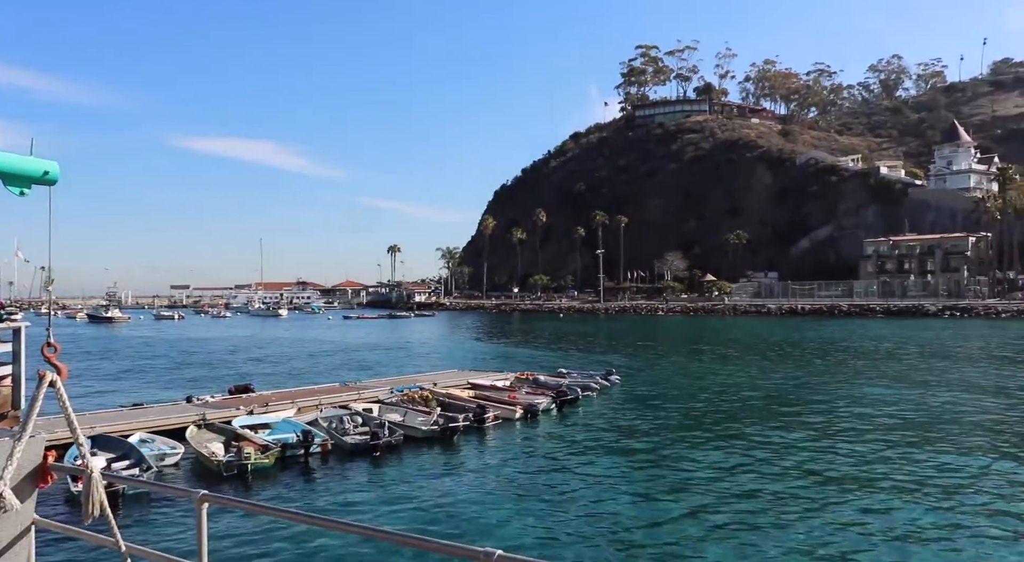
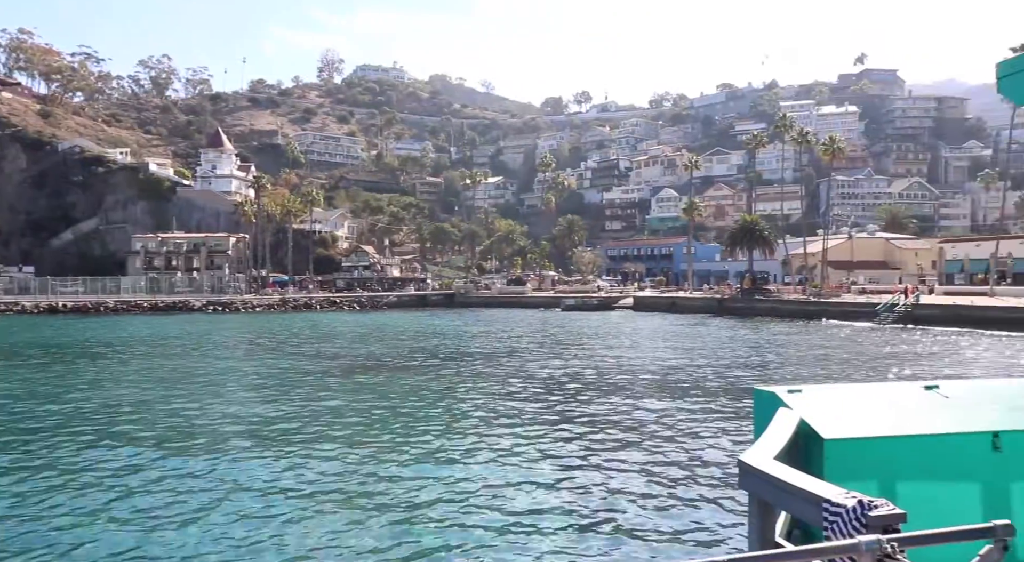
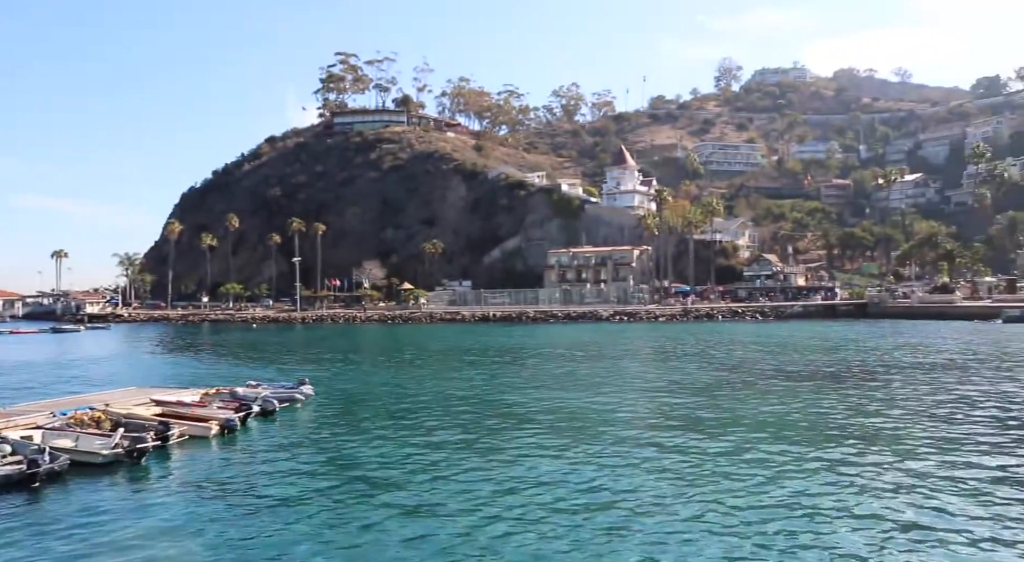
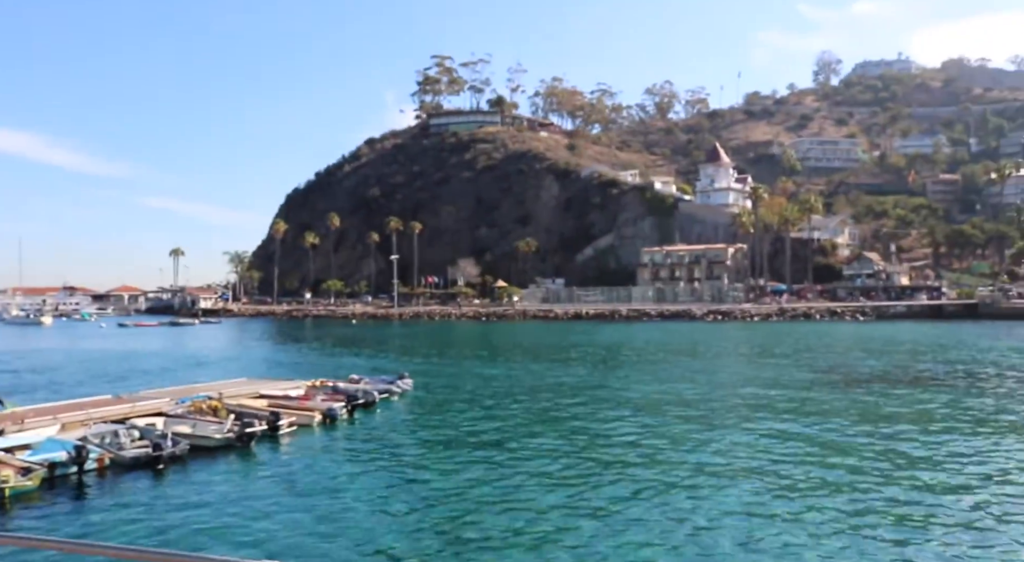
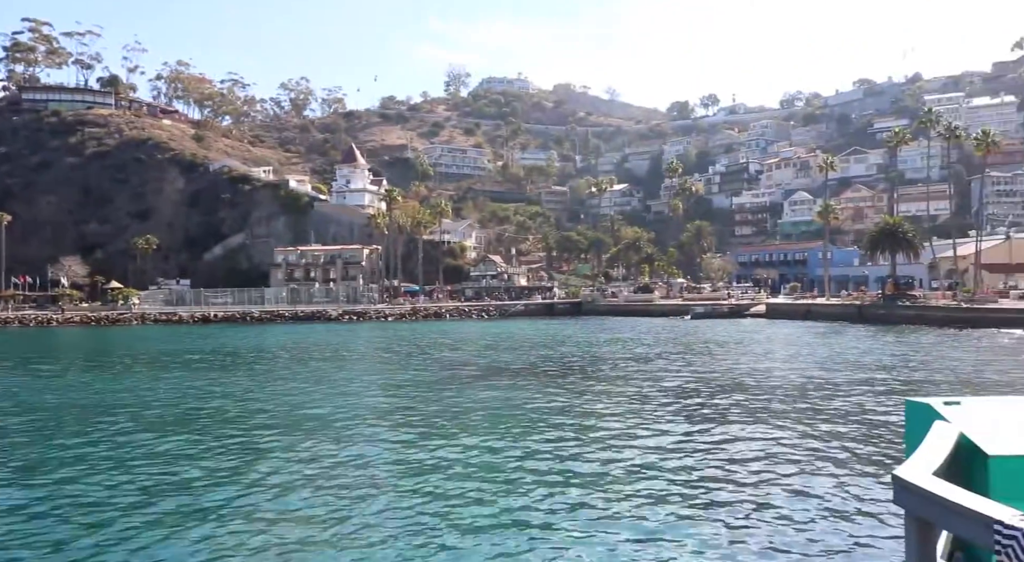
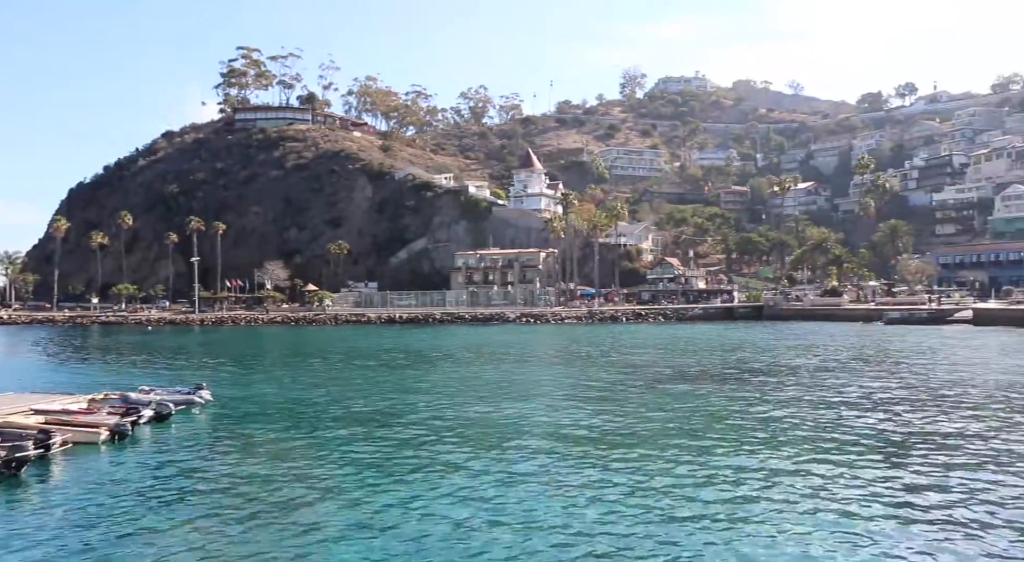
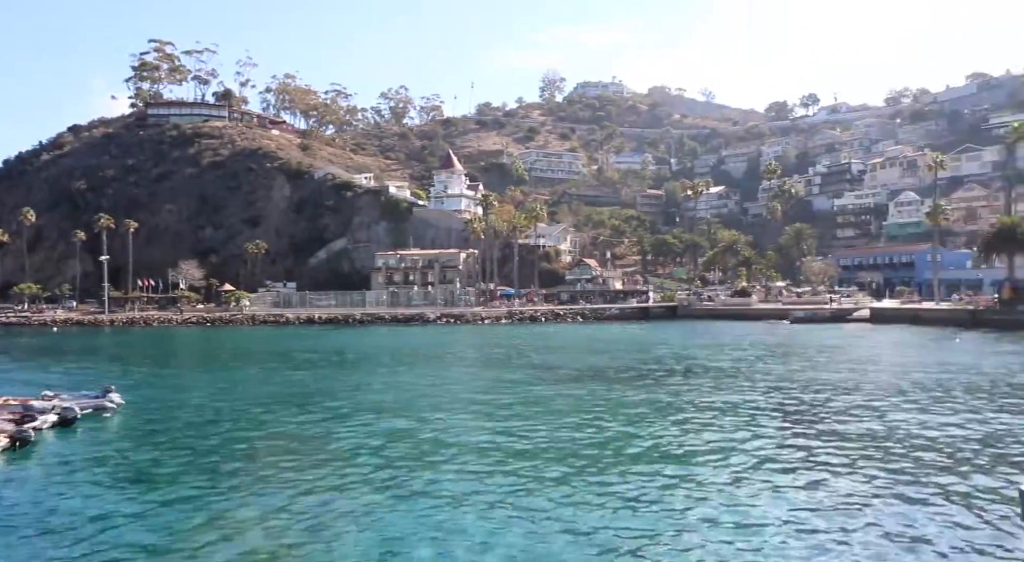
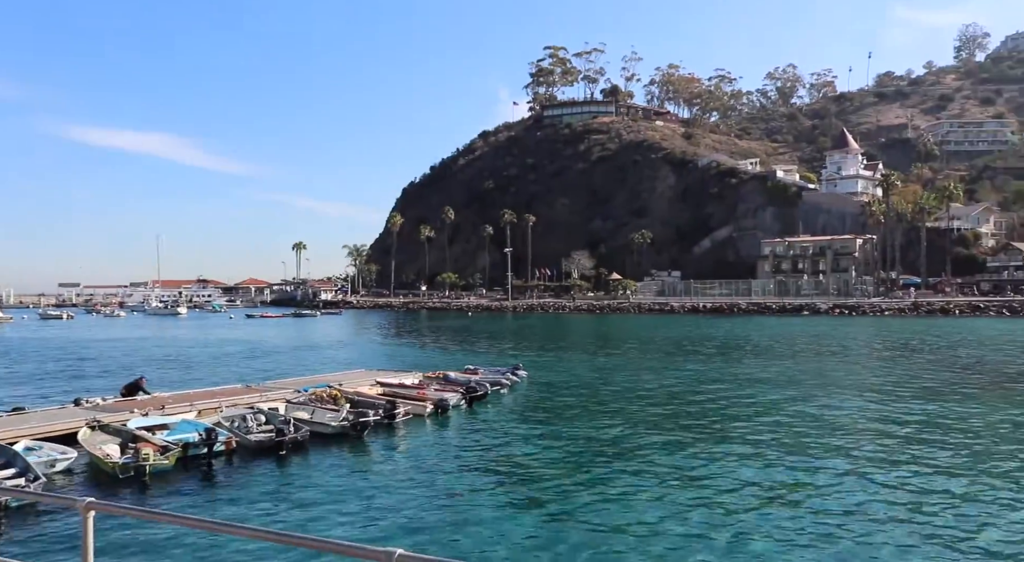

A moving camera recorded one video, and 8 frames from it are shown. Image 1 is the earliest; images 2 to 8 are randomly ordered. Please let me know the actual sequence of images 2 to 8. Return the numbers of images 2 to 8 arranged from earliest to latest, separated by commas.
8, 4, 3, 6, 7, 5, 2
